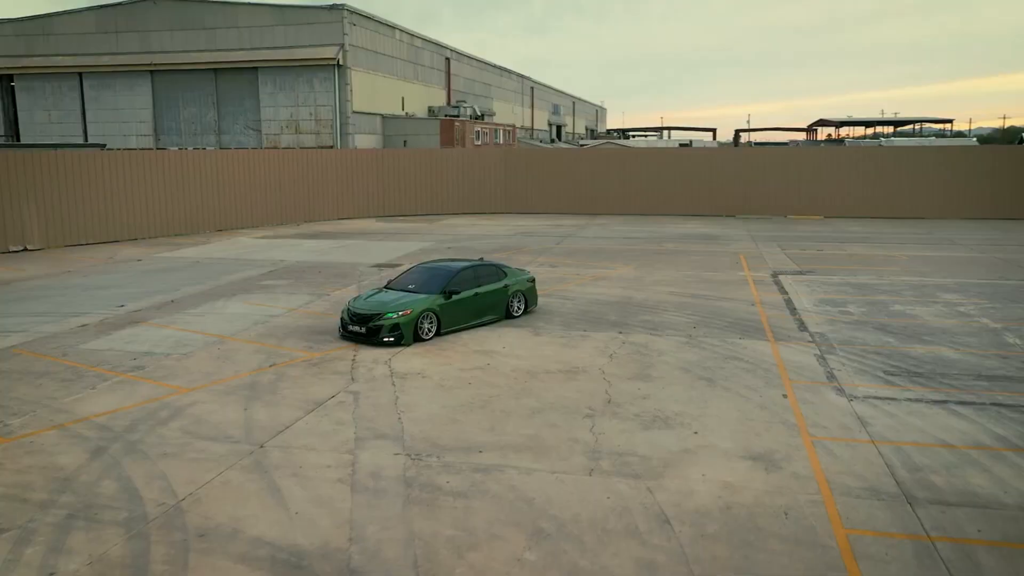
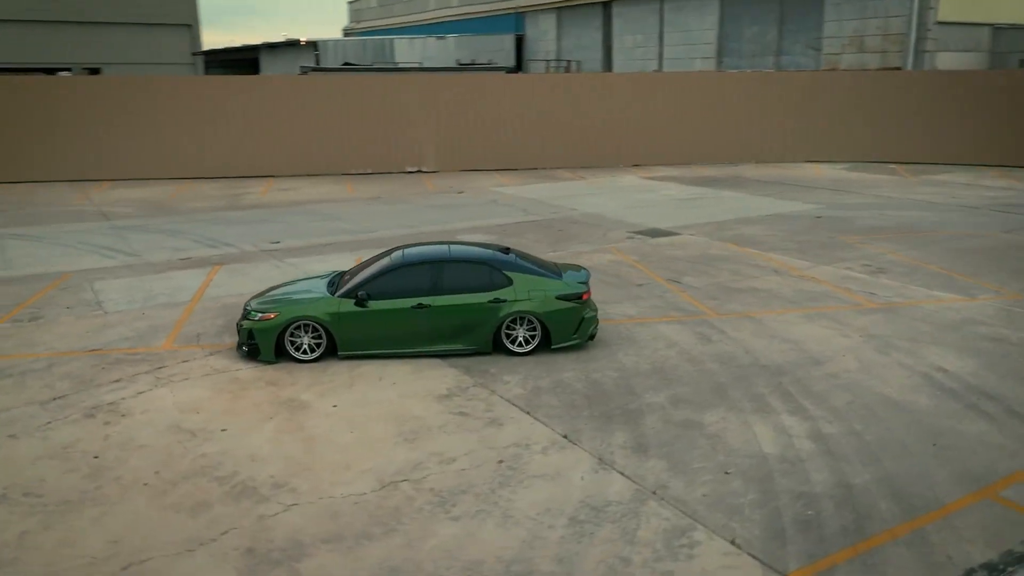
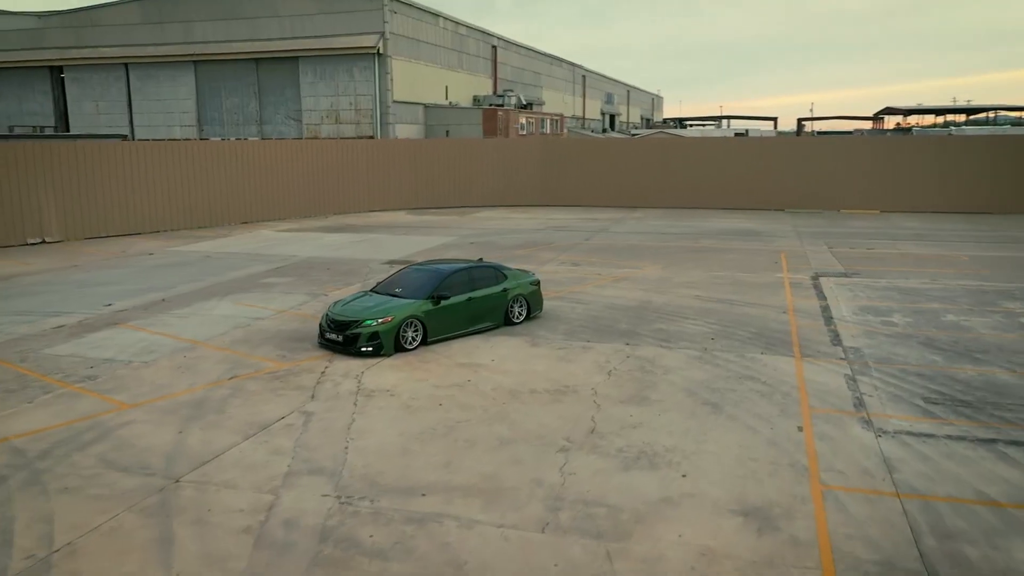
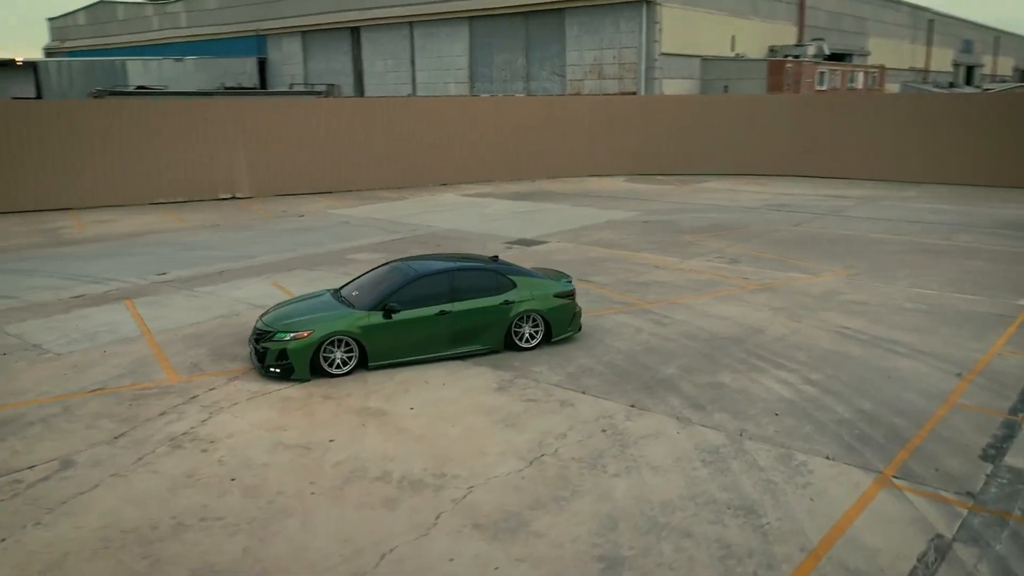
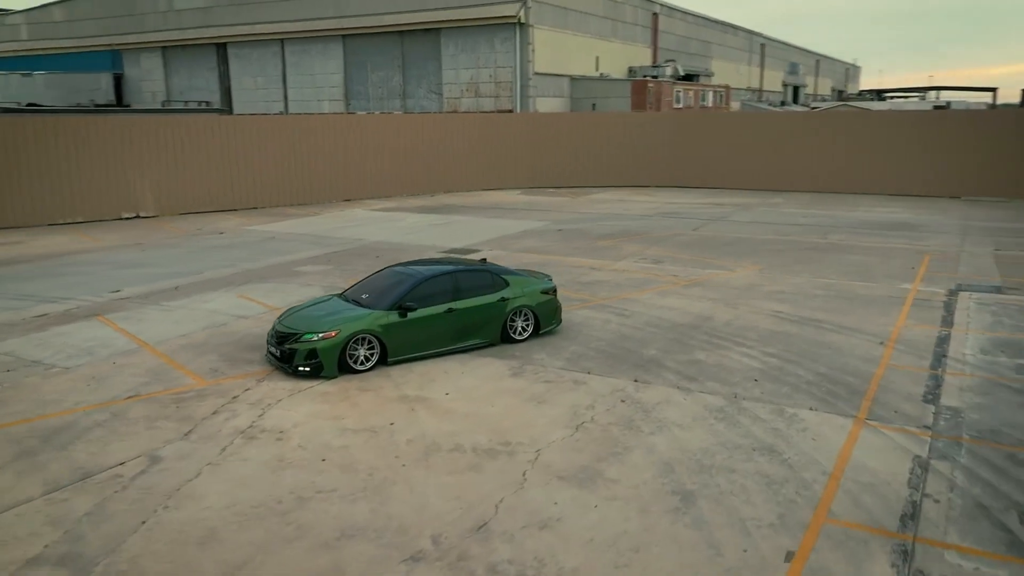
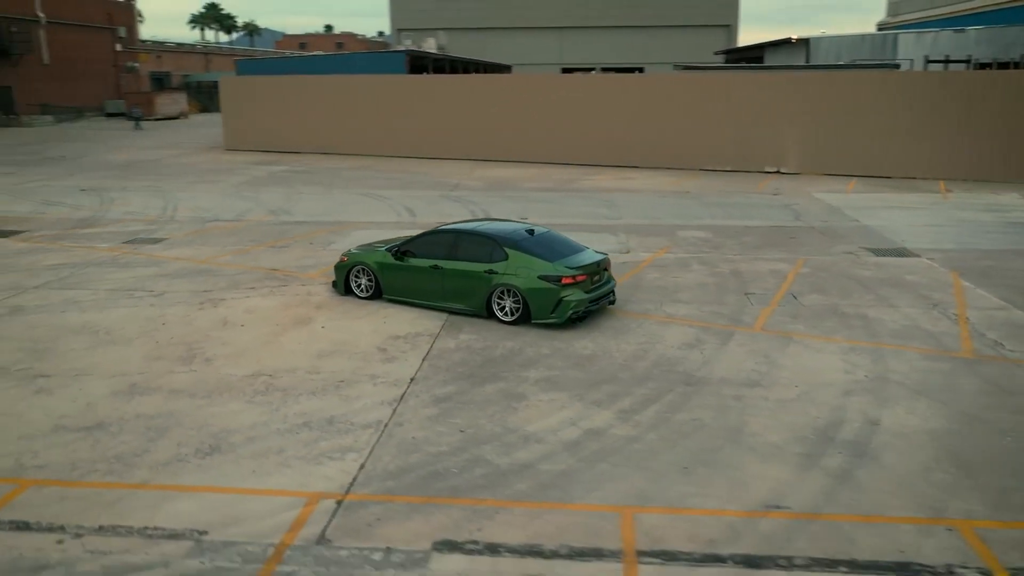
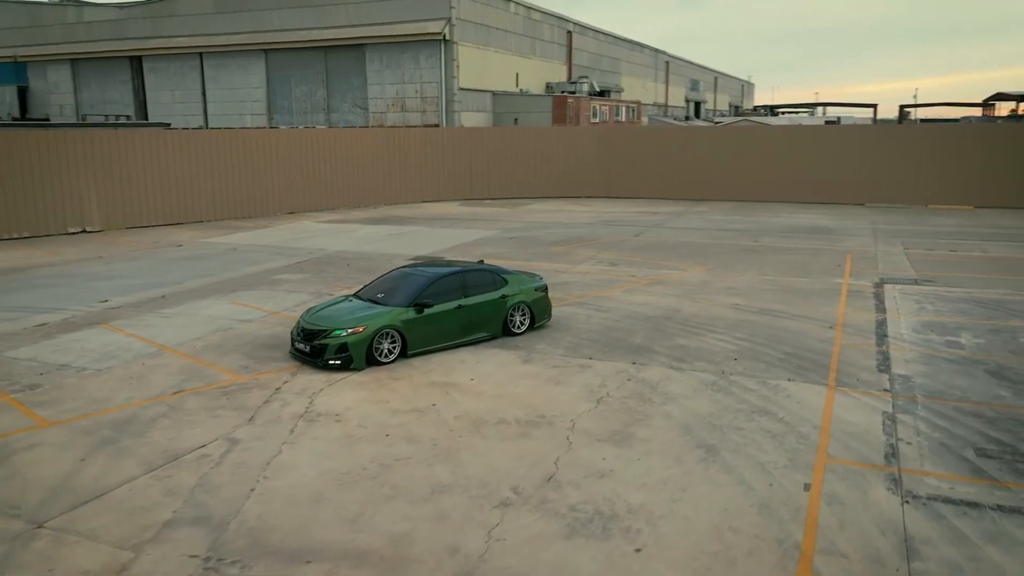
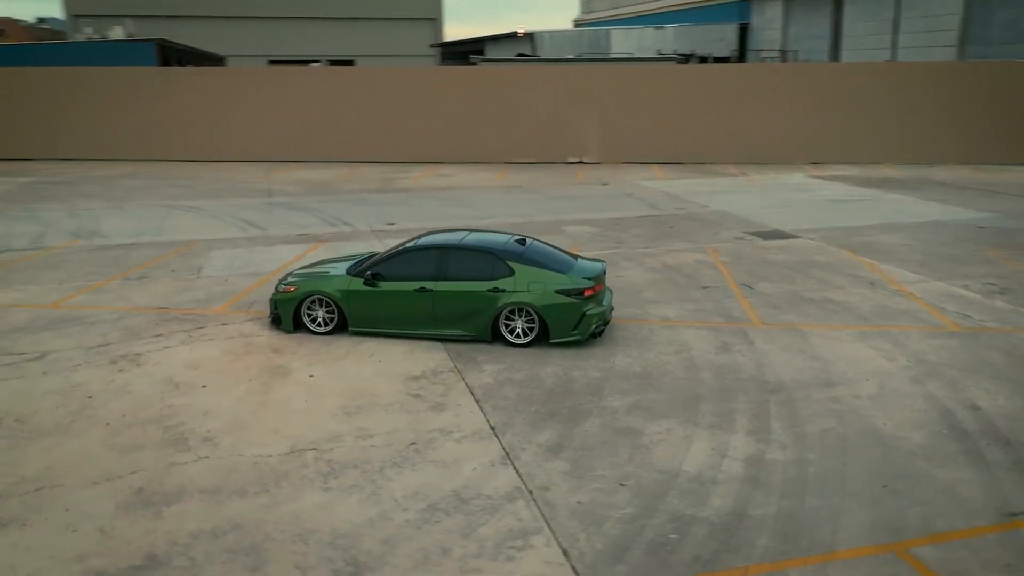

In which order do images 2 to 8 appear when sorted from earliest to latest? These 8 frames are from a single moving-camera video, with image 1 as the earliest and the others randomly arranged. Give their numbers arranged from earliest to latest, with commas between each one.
3, 7, 5, 4, 2, 8, 6
